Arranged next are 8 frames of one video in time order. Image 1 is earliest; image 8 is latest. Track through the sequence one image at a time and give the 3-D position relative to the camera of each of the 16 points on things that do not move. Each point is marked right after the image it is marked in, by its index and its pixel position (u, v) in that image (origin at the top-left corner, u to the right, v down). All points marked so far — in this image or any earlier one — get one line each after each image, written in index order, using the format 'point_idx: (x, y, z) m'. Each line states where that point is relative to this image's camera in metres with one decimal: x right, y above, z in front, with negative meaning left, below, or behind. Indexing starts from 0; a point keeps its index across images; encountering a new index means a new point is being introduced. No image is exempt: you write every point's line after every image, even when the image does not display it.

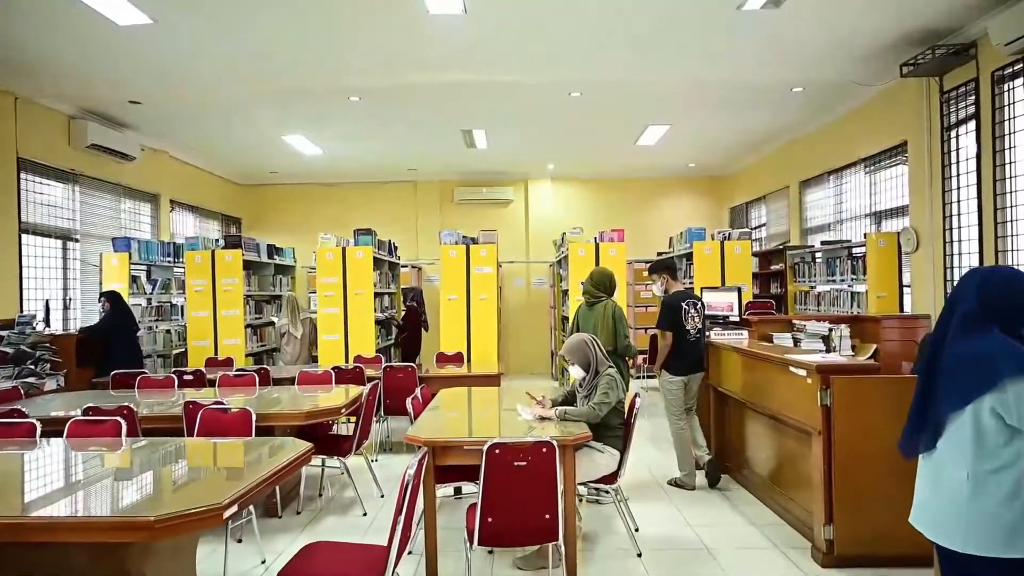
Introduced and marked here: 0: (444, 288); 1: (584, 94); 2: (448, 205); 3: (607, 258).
0: (-0.7, 0.0, +7.4) m
1: (+0.7, +1.9, +7.0) m
2: (-1.1, +1.4, +11.8) m
3: (+1.0, +0.3, +7.4) m
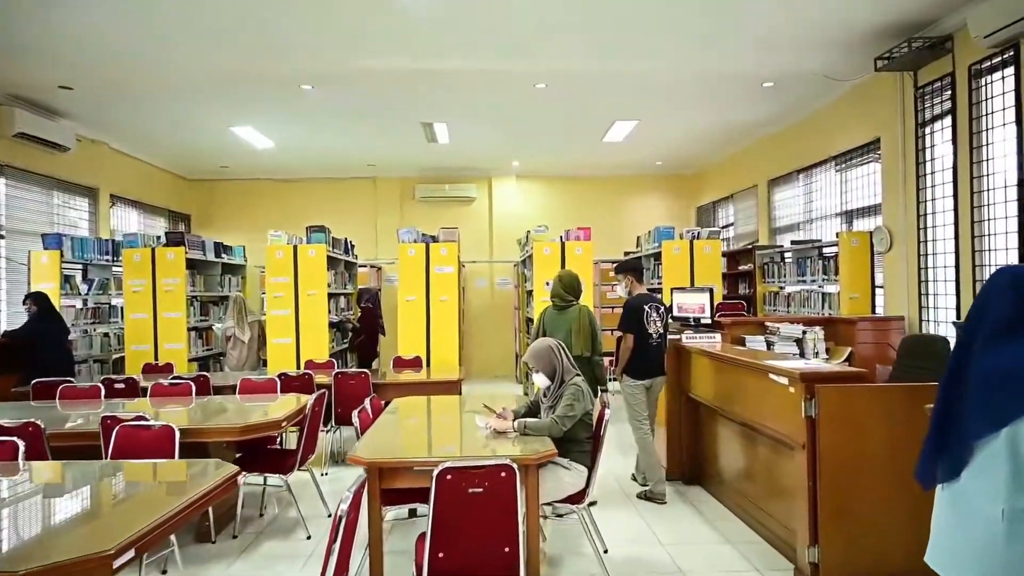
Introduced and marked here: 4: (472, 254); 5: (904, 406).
0: (-1.1, 0.0, +7.0) m
1: (+0.4, +1.9, +6.7) m
2: (-1.6, +1.4, +11.4) m
3: (+0.6, +0.3, +7.1) m
4: (-0.6, +0.6, +11.4) m
5: (+1.7, -0.5, +3.1) m
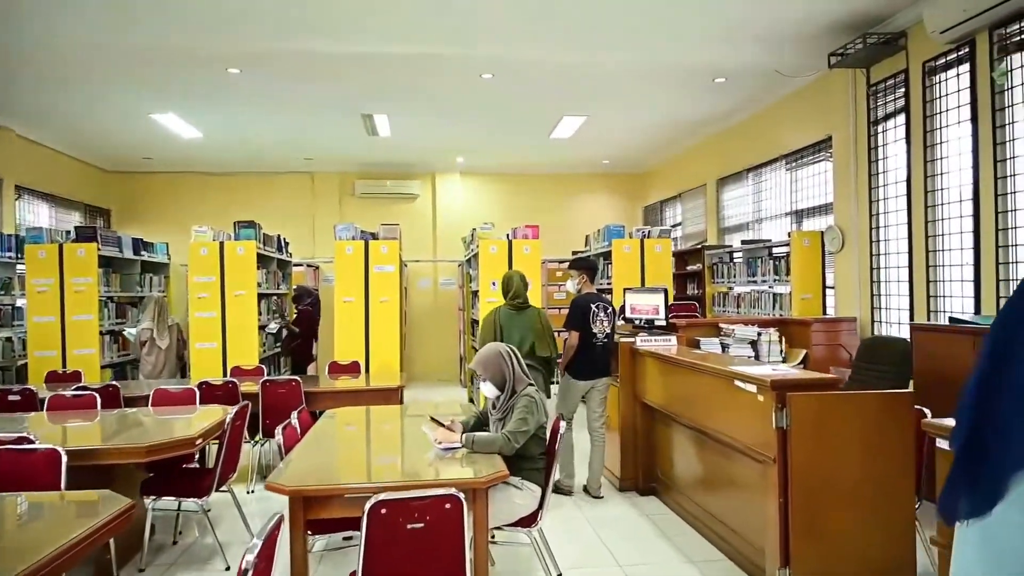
0: (-1.6, 0.0, +6.6) m
1: (-0.1, +1.9, +6.4) m
2: (-2.5, +1.4, +10.9) m
3: (+0.1, +0.3, +6.8) m
4: (-1.5, +0.5, +11.0) m
5: (+1.5, -0.5, +2.9) m
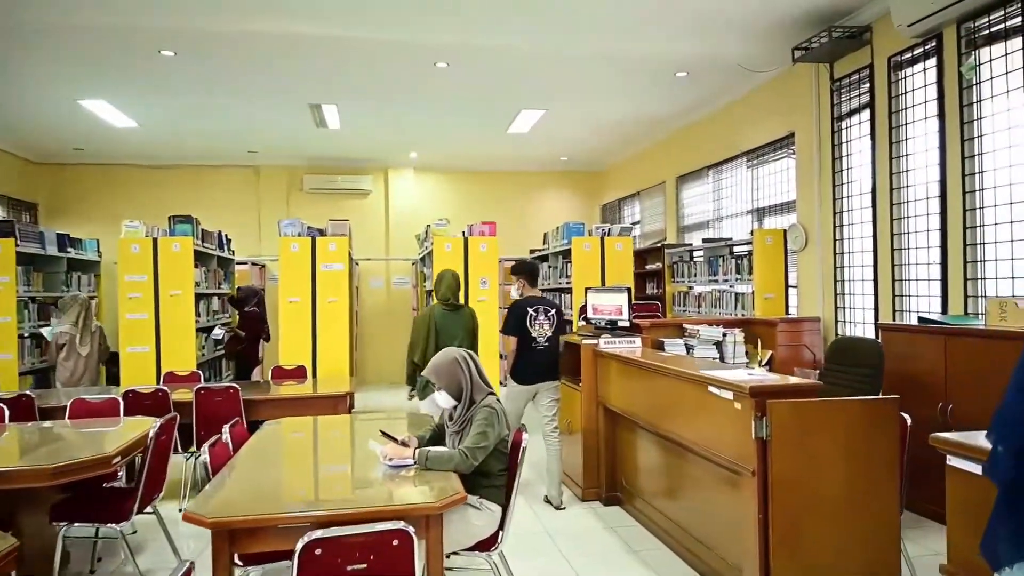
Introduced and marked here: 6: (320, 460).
0: (-2.0, 0.0, +6.2) m
1: (-0.5, +1.9, +6.1) m
2: (-3.2, +1.4, +10.4) m
3: (-0.3, +0.3, +6.5) m
4: (-2.2, +0.6, +10.6) m
5: (+1.3, -0.5, +2.7) m
6: (-0.8, -0.7, +2.9) m
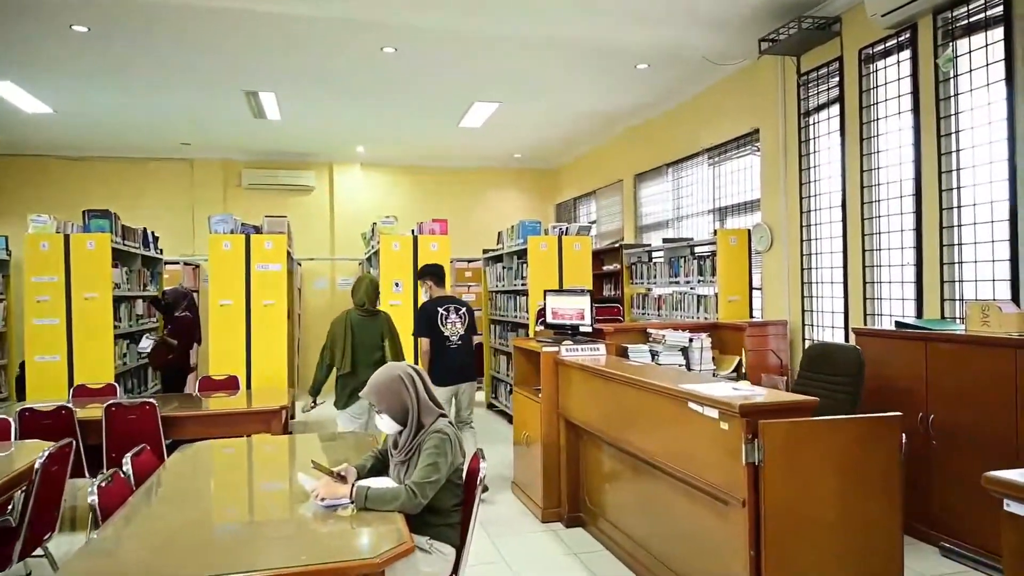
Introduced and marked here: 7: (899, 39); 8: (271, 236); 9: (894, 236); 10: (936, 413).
0: (-2.4, 0.0, +5.6) m
1: (-0.9, +1.9, +5.7) m
2: (-3.9, +1.4, +9.8) m
3: (-0.7, +0.3, +6.1) m
4: (-2.9, +0.5, +10.0) m
5: (+1.2, -0.5, +2.4) m
6: (-0.9, -0.7, +2.4) m
7: (+2.4, +1.5, +4.4) m
8: (-2.0, +0.4, +5.7) m
9: (+2.4, +0.3, +4.4) m
10: (+2.2, -0.6, +3.6) m
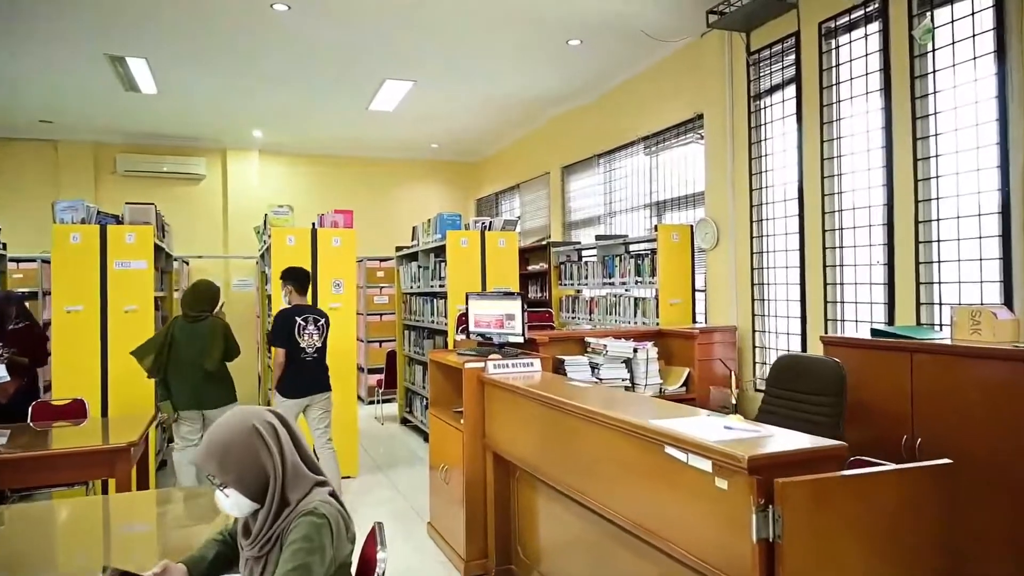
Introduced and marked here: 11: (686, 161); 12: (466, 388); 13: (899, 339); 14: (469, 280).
0: (-2.9, 0.0, +4.6) m
1: (-1.5, +1.9, +4.8) m
2: (-4.9, +1.4, +8.5) m
3: (-1.4, +0.3, +5.2) m
4: (-3.9, +0.5, +8.9) m
5: (+1.0, -0.5, +1.8) m
6: (-1.1, -0.7, +1.6) m
7: (+1.9, +1.5, +3.9) m
8: (-2.5, +0.4, +4.7) m
9: (+1.9, +0.3, +4.0) m
10: (+1.8, -0.7, +3.1) m
11: (+1.4, +1.0, +5.5) m
12: (-0.2, -0.5, +3.5) m
13: (+1.8, -0.2, +3.2) m
14: (-0.3, +0.1, +5.6) m
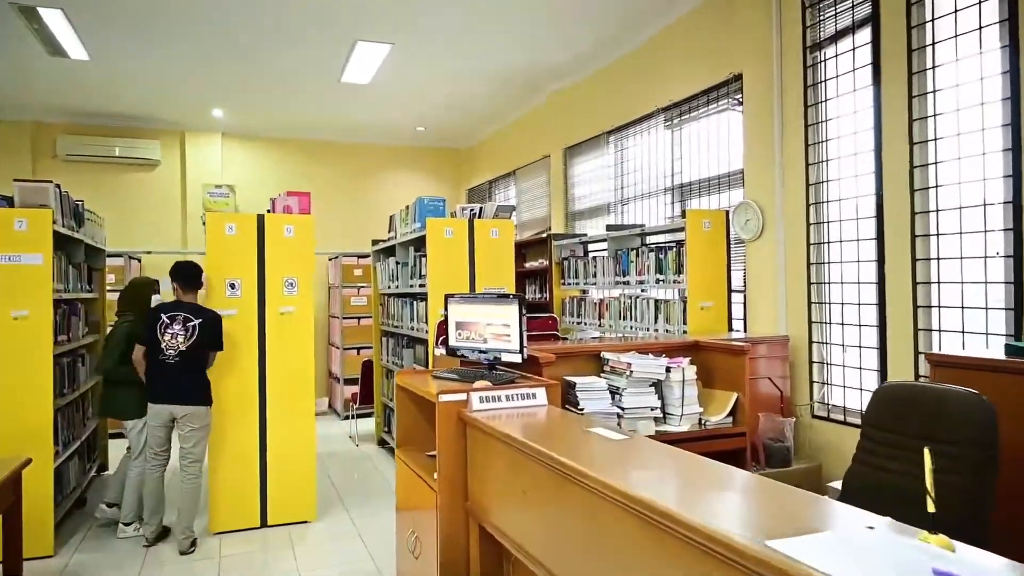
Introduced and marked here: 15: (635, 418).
0: (-3.0, 0.0, +3.6) m
1: (-1.5, +1.9, +3.8) m
2: (-5.0, +1.4, +7.5) m
3: (-1.4, +0.3, +4.2) m
4: (-4.0, +0.5, +7.9) m
5: (+1.0, -0.5, +0.8) m
6: (-1.2, -0.7, +0.6) m
7: (+1.9, +1.5, +2.9) m
8: (-2.6, +0.4, +3.7) m
9: (+1.9, +0.3, +3.0) m
10: (+1.8, -0.7, +2.1) m
11: (+1.3, +1.0, +4.5) m
12: (-0.2, -0.5, +2.5) m
13: (+1.7, -0.2, +2.2) m
14: (-0.4, +0.1, +4.6) m
15: (+0.5, -0.6, +3.1) m
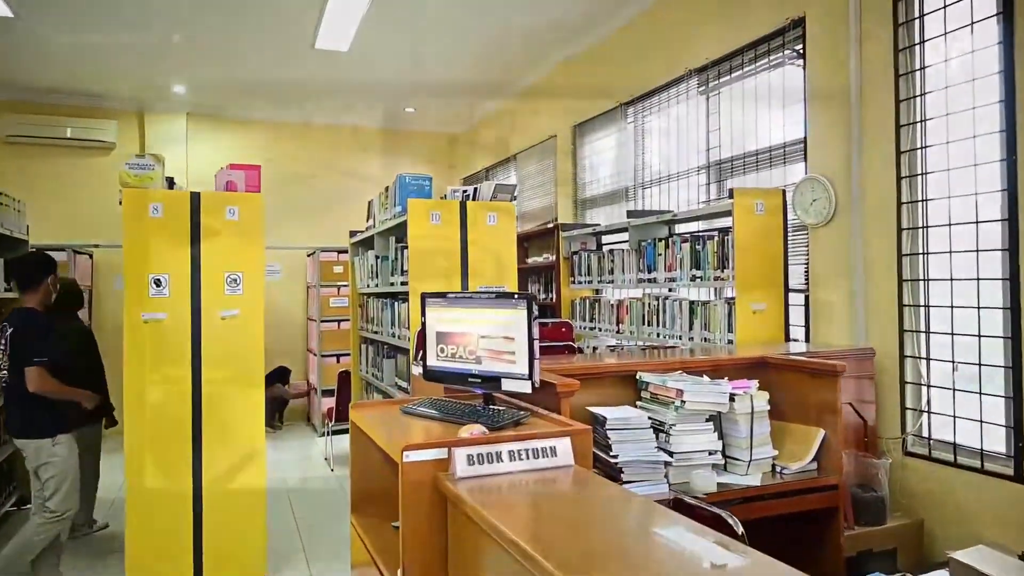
0: (-3.0, 0.0, +2.7) m
1: (-1.5, +1.9, +2.9) m
2: (-4.9, +1.4, +6.6) m
3: (-1.4, +0.3, +3.4) m
4: (-4.0, +0.5, +7.0) m
5: (+1.0, -0.5, -0.1) m
6: (-1.1, -0.7, -0.3) m
7: (+1.9, +1.5, +2.0) m
8: (-2.6, +0.4, +2.8) m
9: (+1.9, +0.3, +2.1) m
10: (+1.8, -0.6, +1.3) m
11: (+1.3, +1.0, +3.7) m
12: (-0.2, -0.5, +1.6) m
13: (+1.8, -0.2, +1.3) m
14: (-0.4, +0.1, +3.7) m
15: (+0.5, -0.6, +2.2) m
